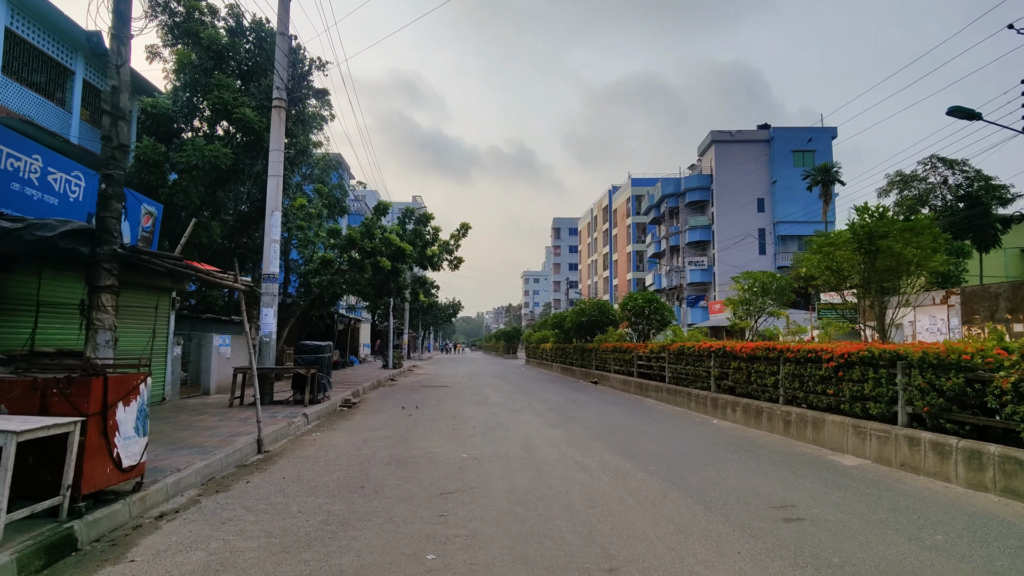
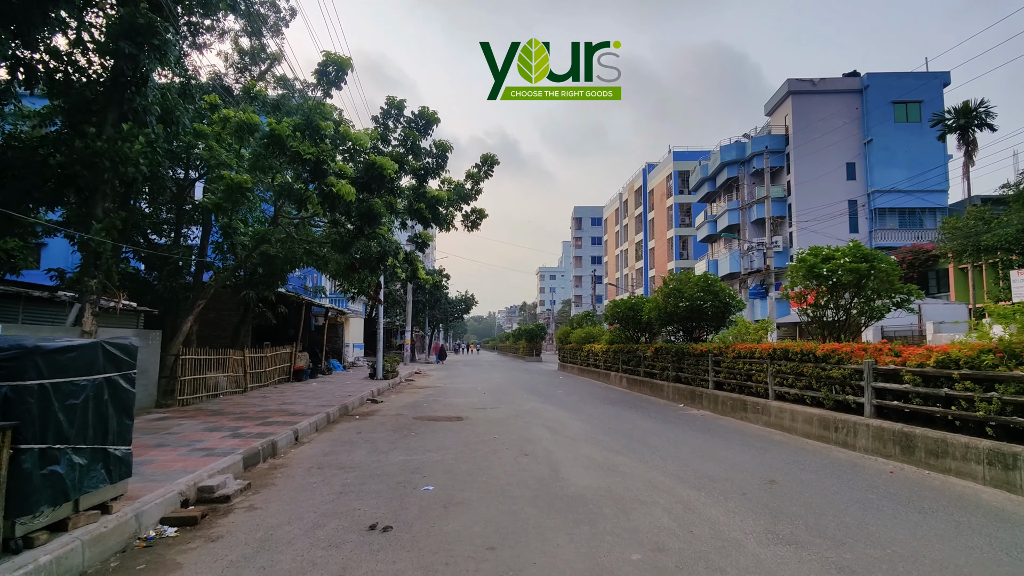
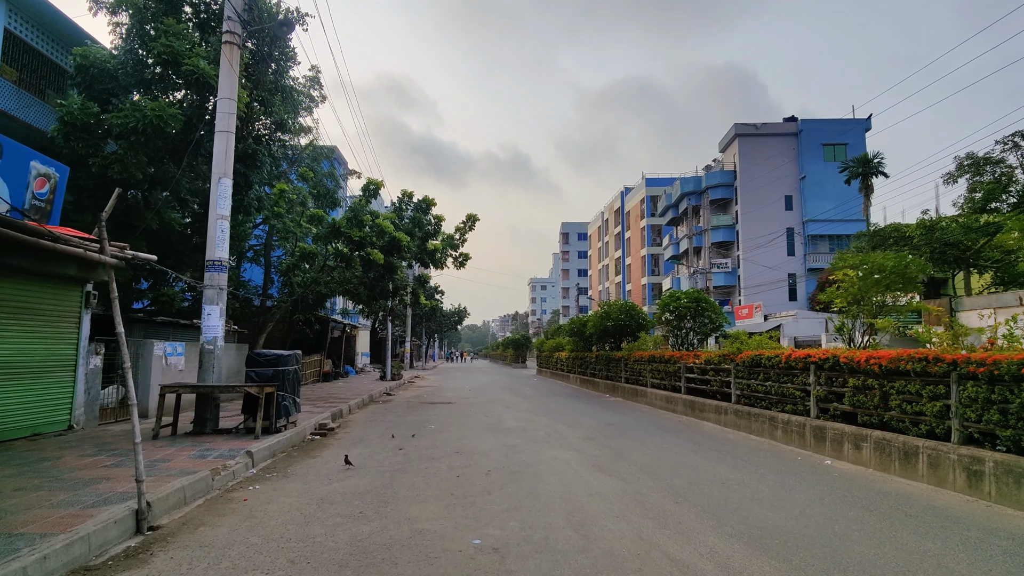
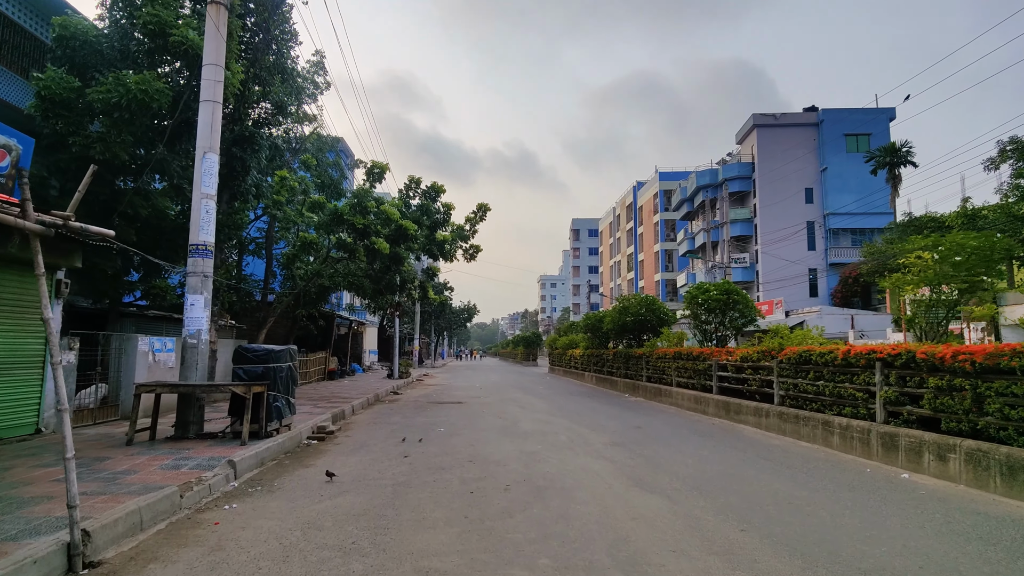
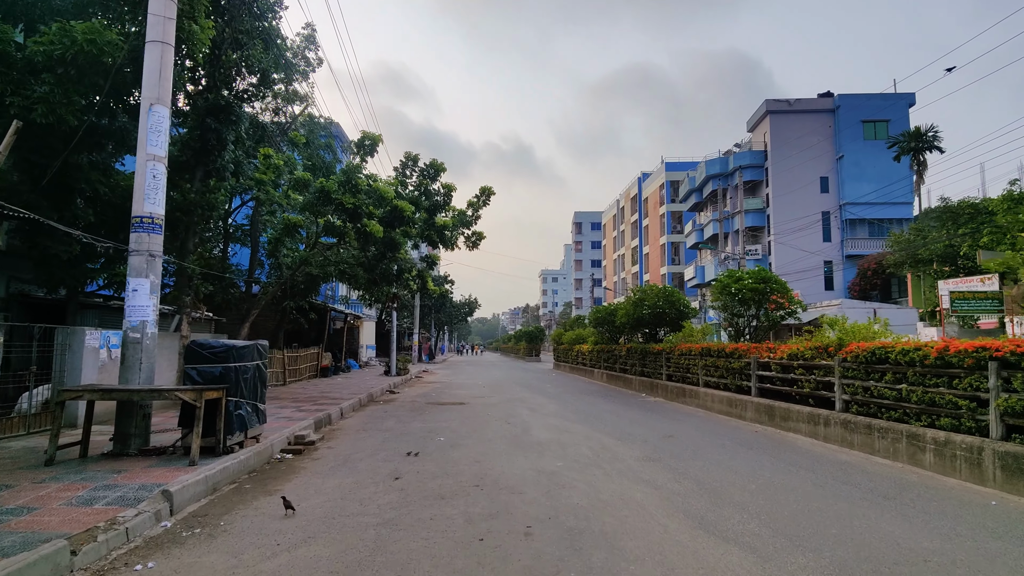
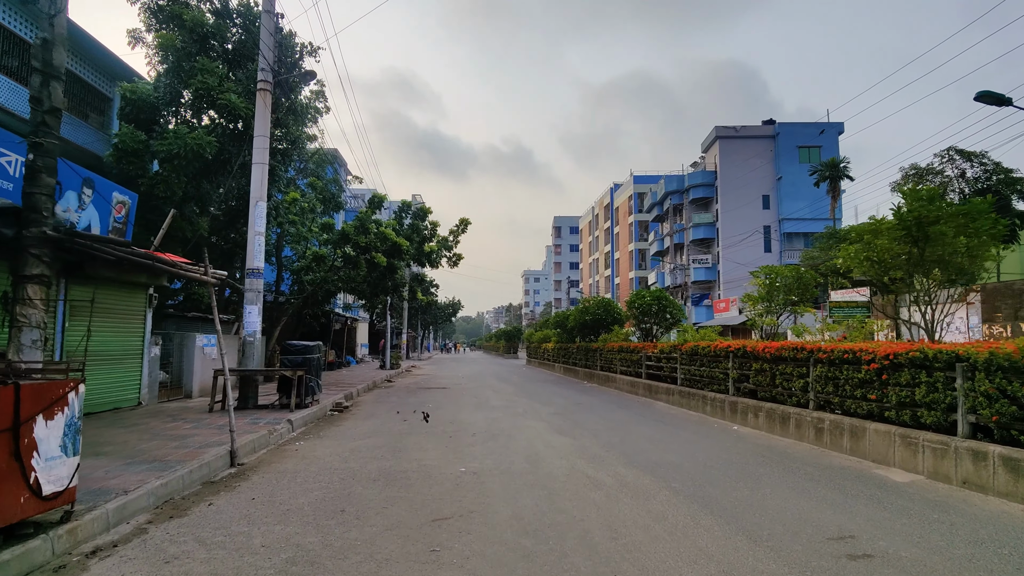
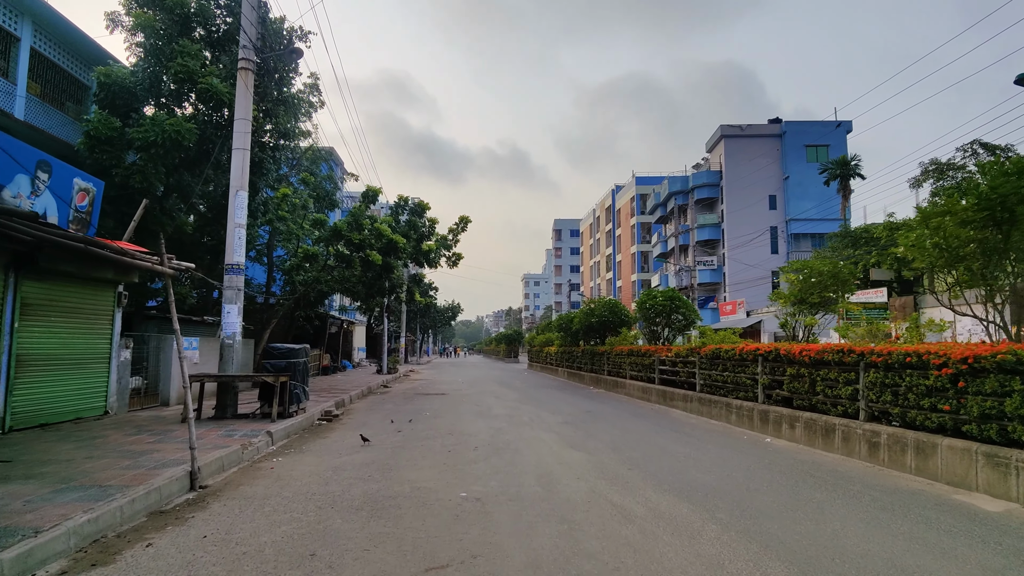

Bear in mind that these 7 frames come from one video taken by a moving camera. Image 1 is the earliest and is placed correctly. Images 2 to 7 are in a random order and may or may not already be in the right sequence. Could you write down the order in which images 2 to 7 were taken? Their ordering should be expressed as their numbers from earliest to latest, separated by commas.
6, 7, 3, 4, 5, 2
